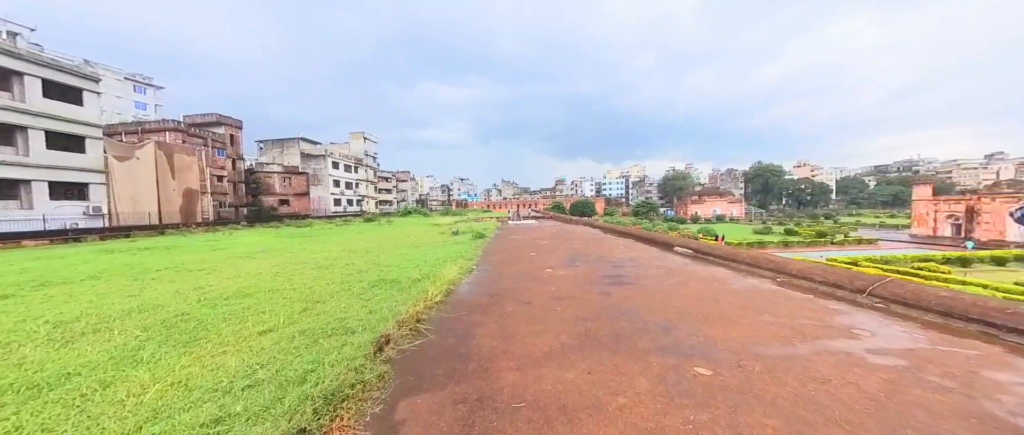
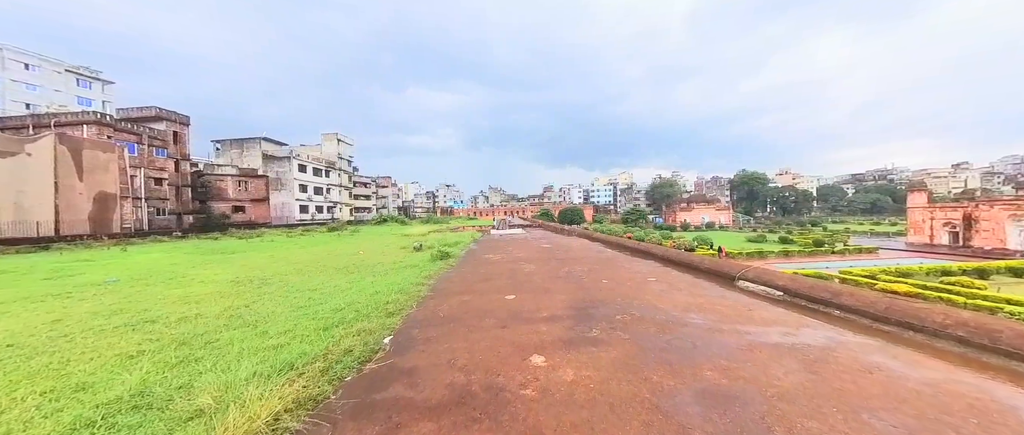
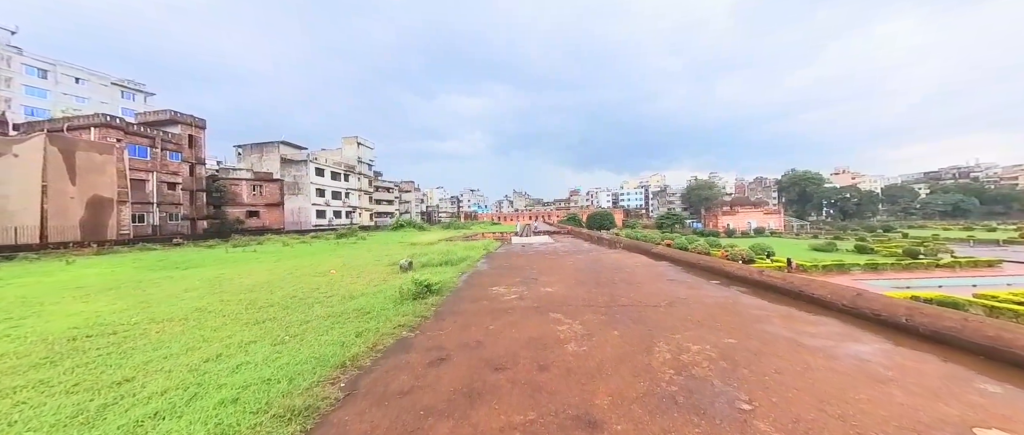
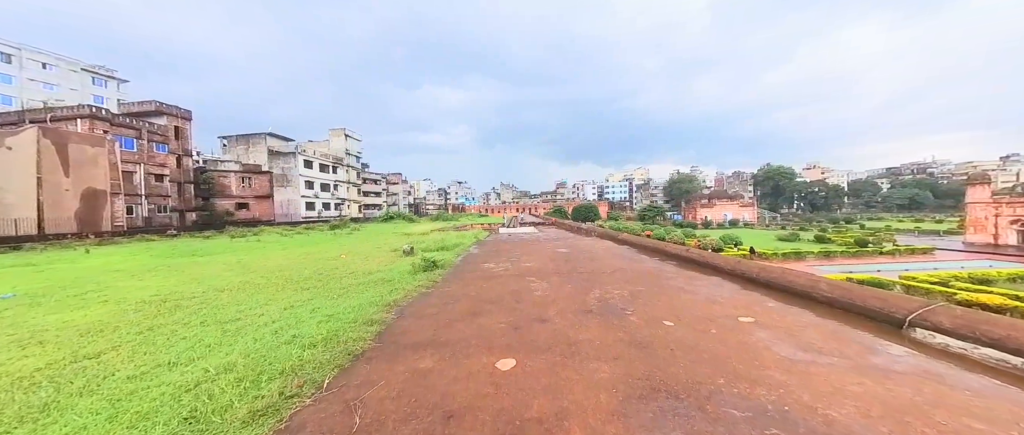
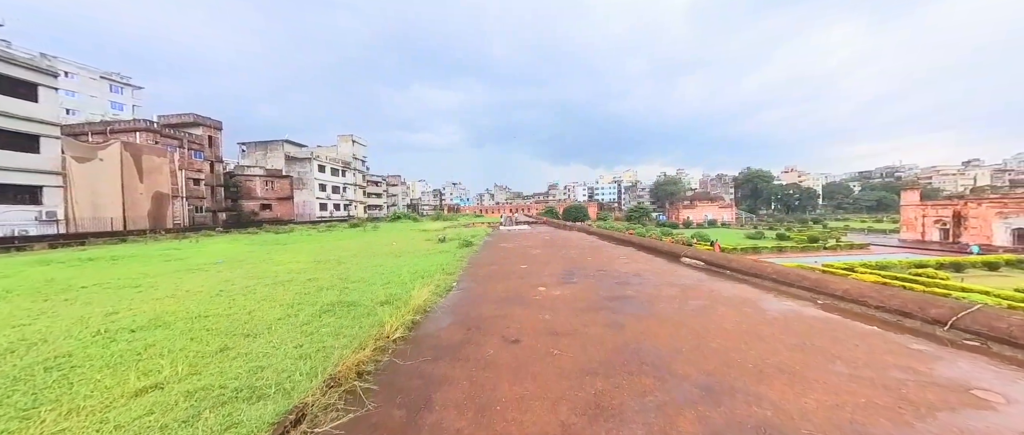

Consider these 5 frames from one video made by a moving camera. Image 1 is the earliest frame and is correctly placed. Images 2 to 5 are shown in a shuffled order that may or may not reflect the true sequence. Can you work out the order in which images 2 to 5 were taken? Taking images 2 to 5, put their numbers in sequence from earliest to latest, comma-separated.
5, 2, 4, 3
